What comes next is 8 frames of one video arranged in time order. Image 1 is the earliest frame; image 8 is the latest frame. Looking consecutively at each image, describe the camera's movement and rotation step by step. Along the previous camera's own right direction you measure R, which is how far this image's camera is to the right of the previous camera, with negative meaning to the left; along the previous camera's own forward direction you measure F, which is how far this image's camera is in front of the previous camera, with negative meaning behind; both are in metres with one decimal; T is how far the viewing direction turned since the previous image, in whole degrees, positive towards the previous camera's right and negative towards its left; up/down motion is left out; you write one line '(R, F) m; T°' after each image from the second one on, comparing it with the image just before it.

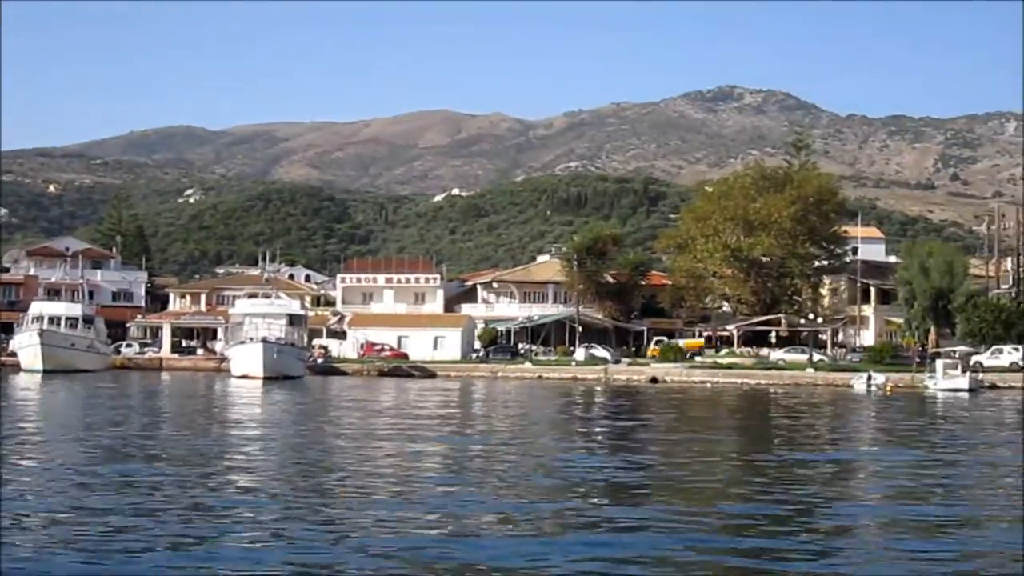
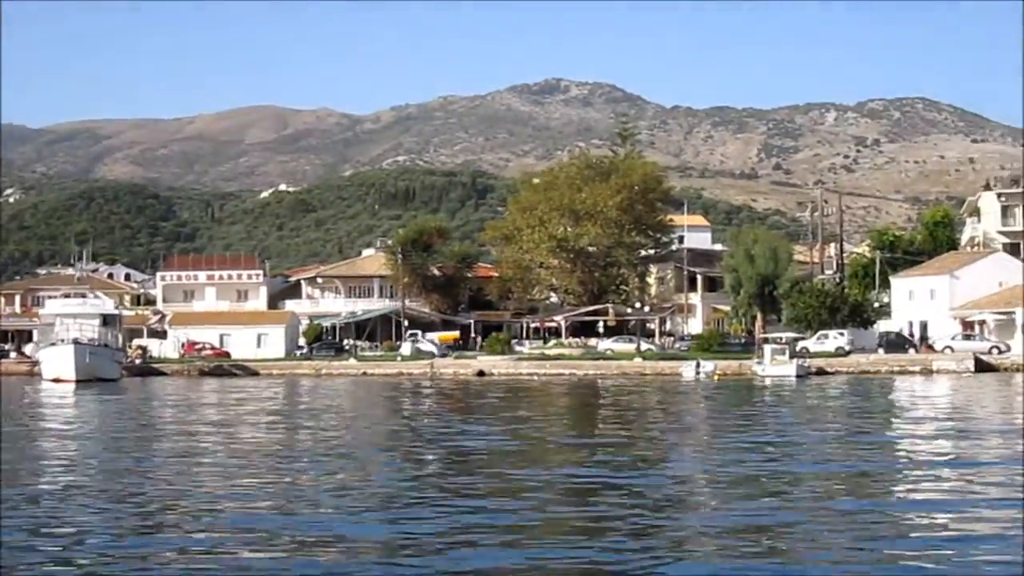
(-0.1, 0.0) m; +6°
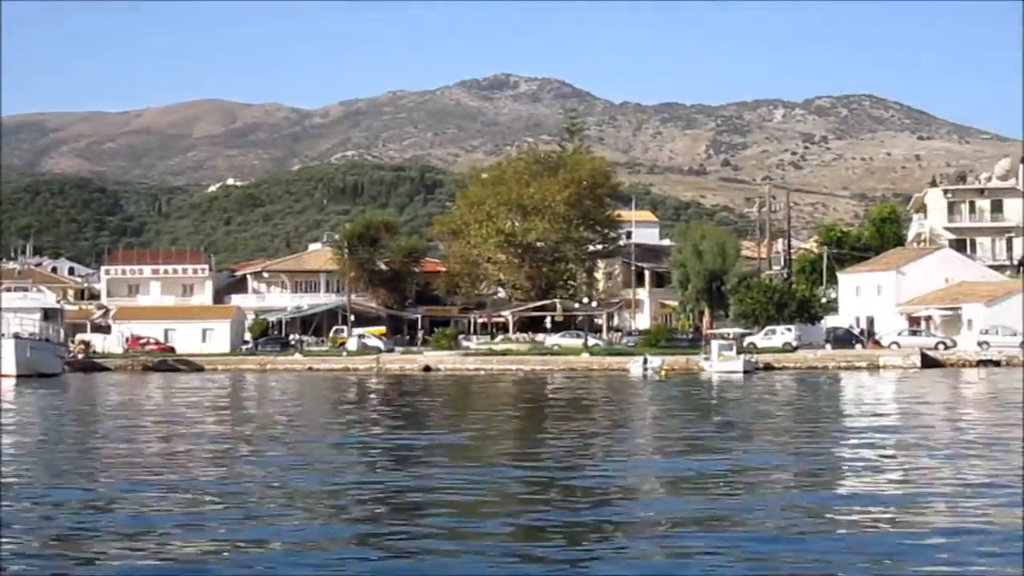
(-0.3, -5.0) m; -10°
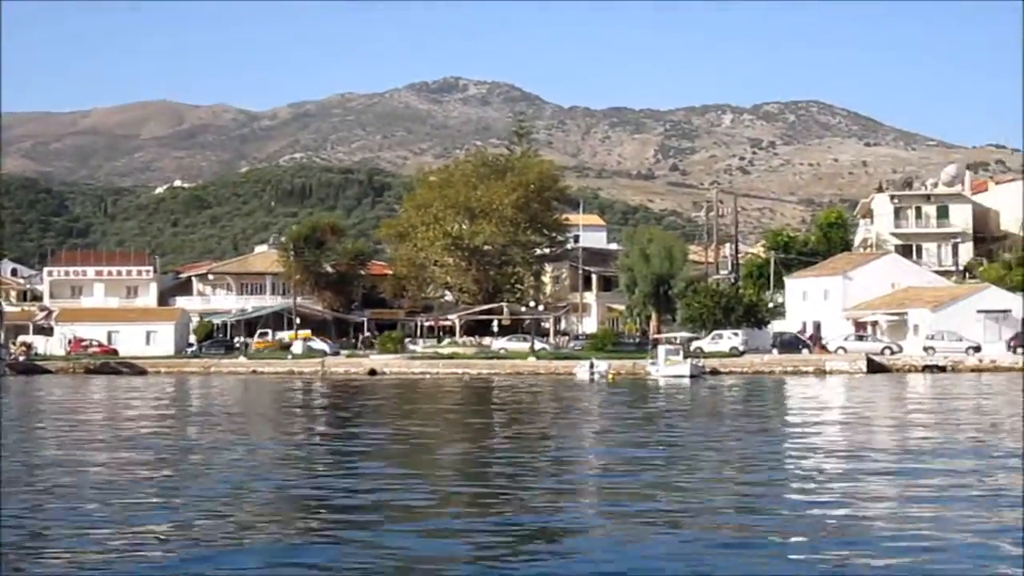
(-3.3, +5.0) m; -5°
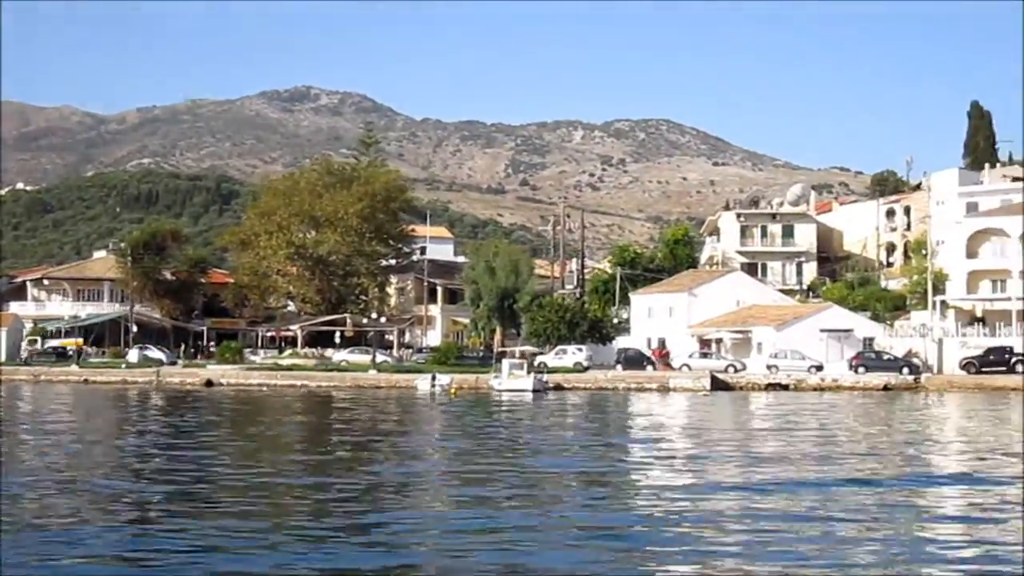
(+0.3, +1.6) m; +5°
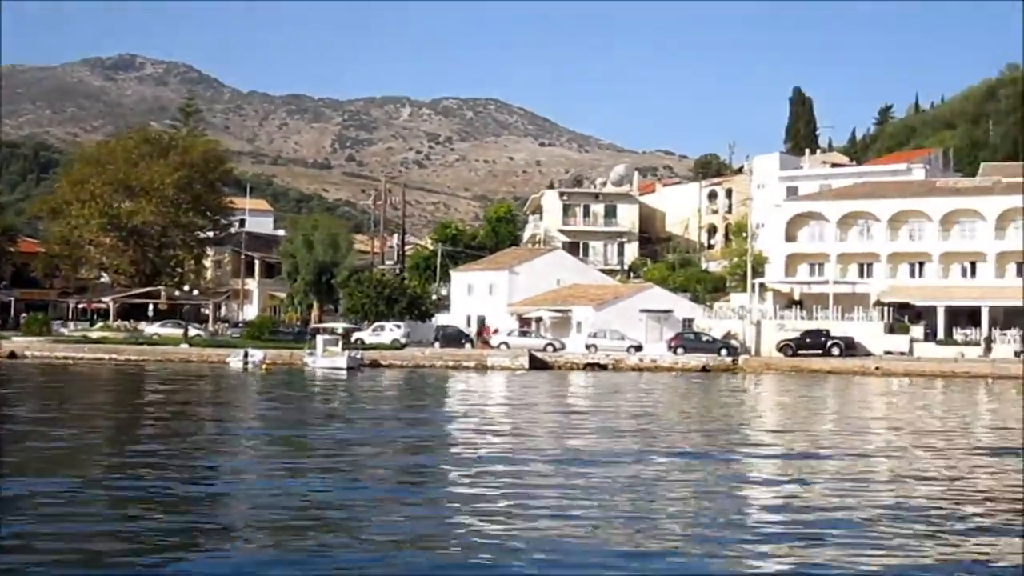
(+0.4, +1.5) m; +5°
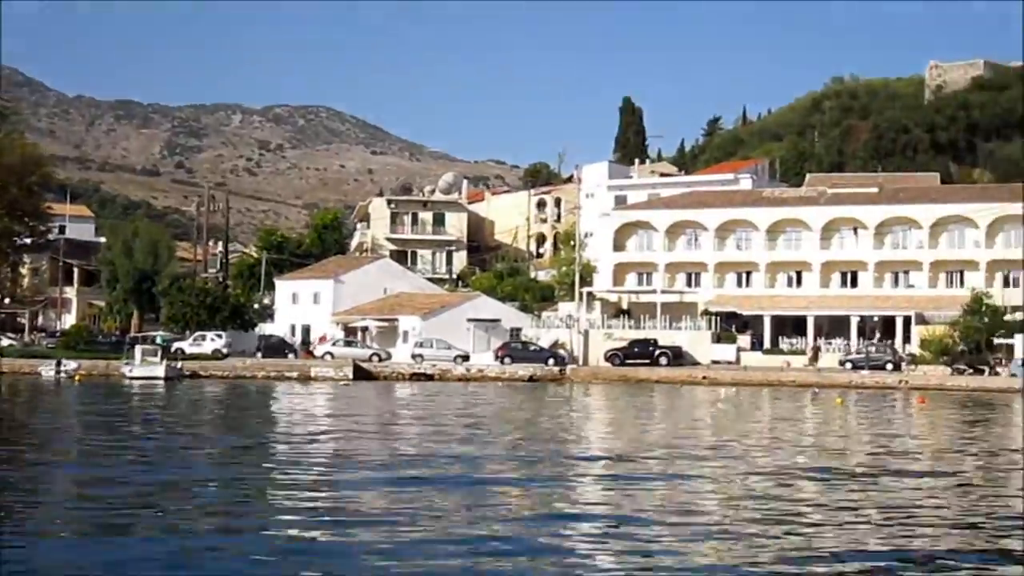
(+0.4, +1.6) m; +5°
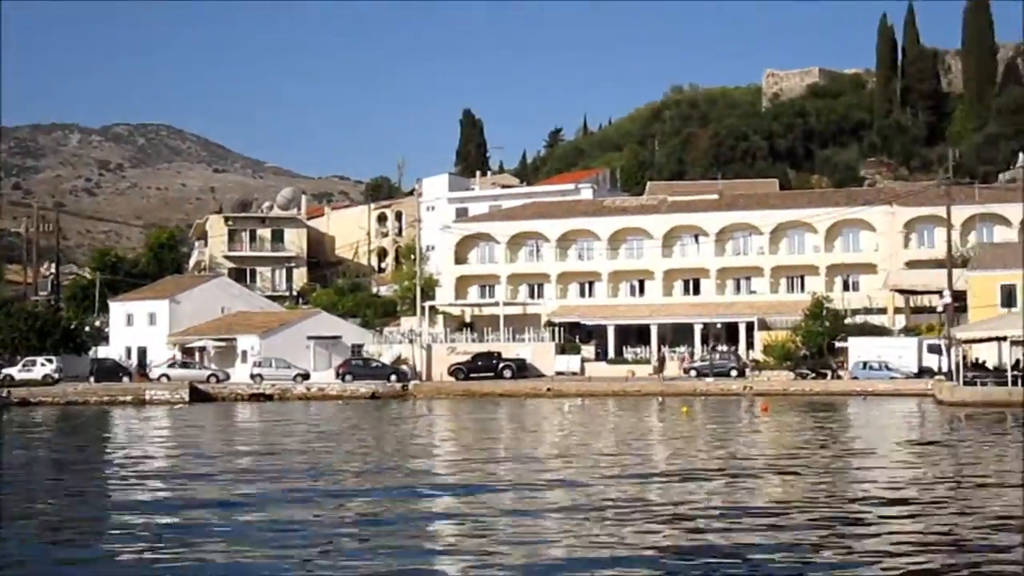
(+0.4, +1.4) m; +5°
